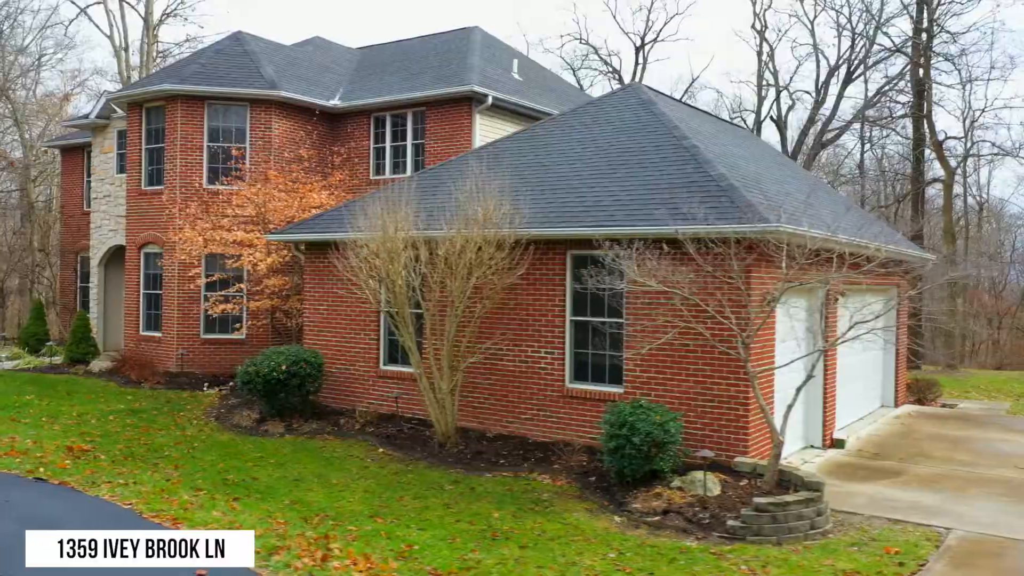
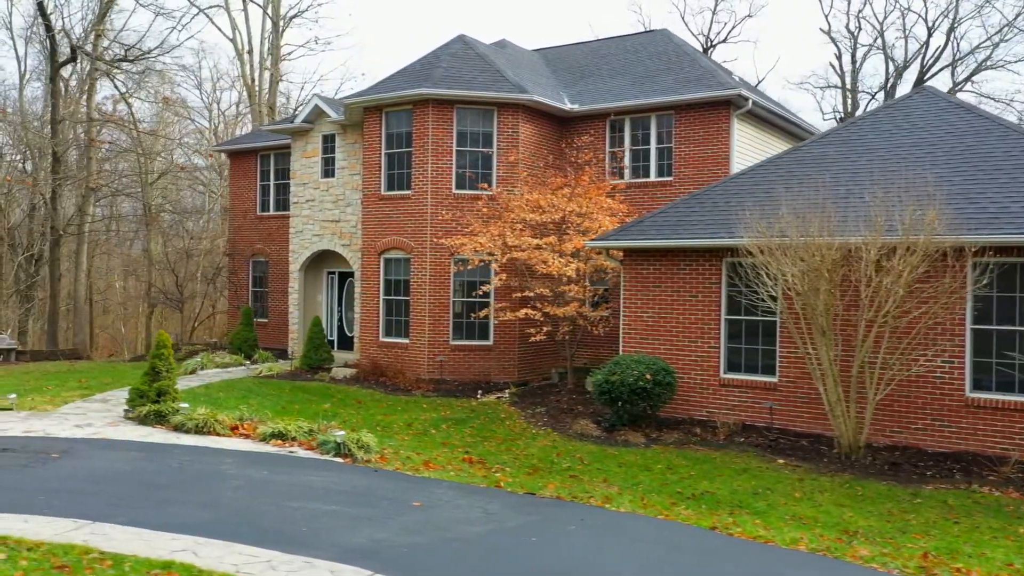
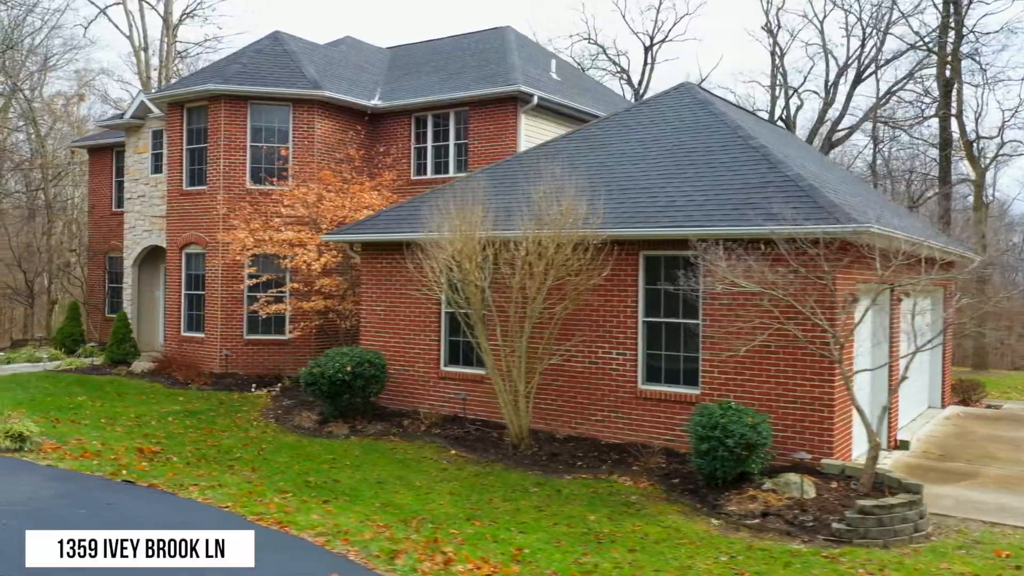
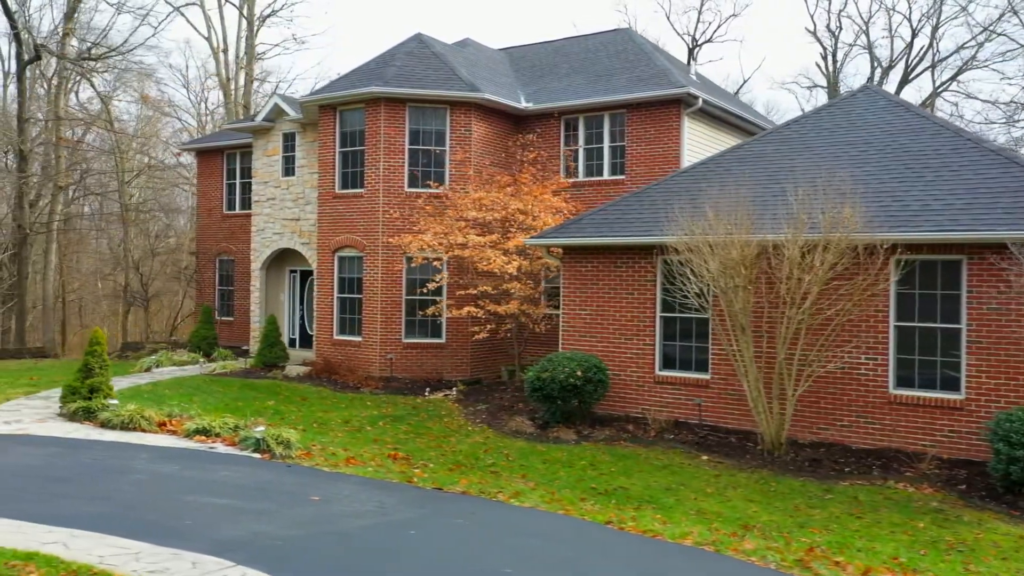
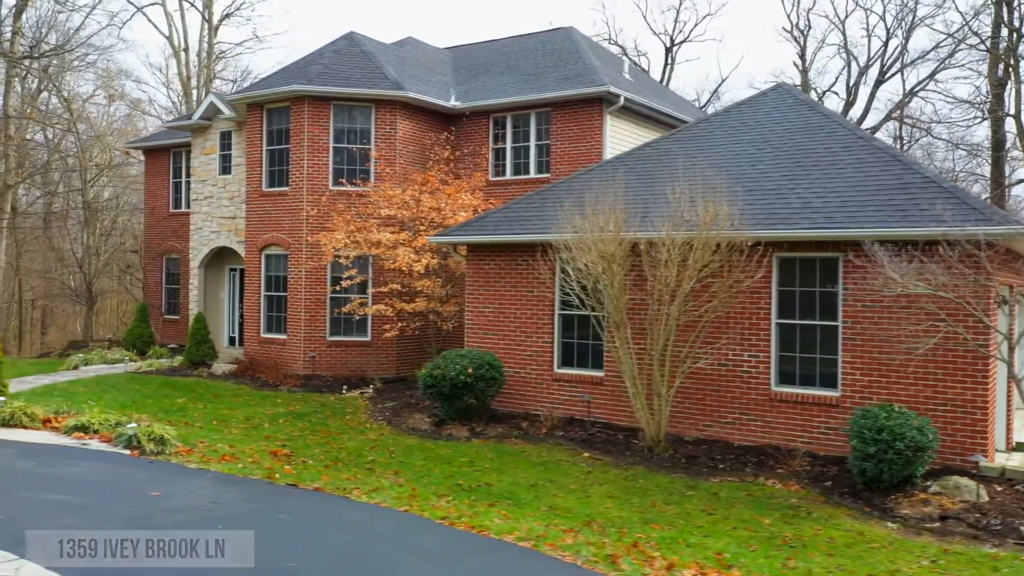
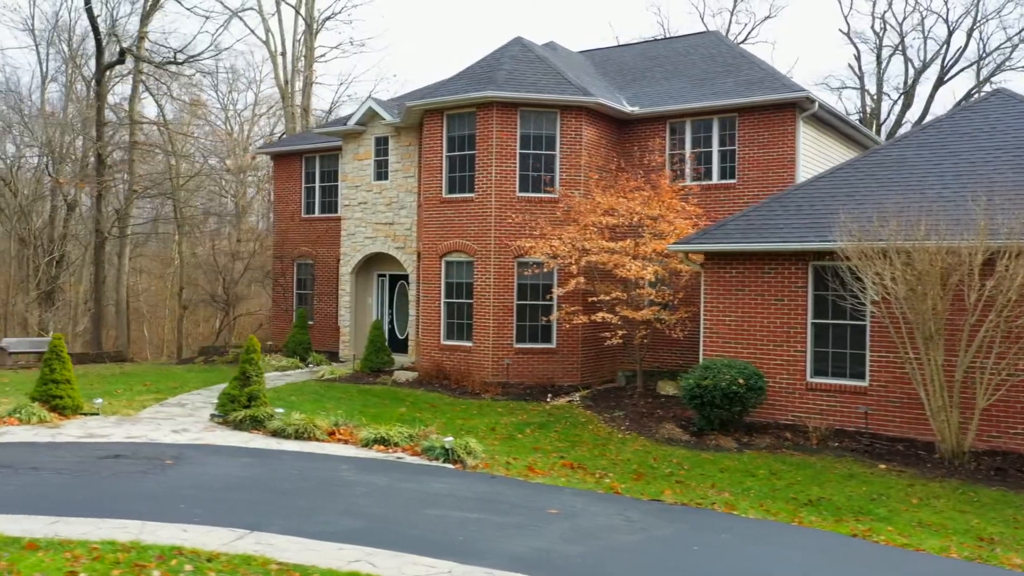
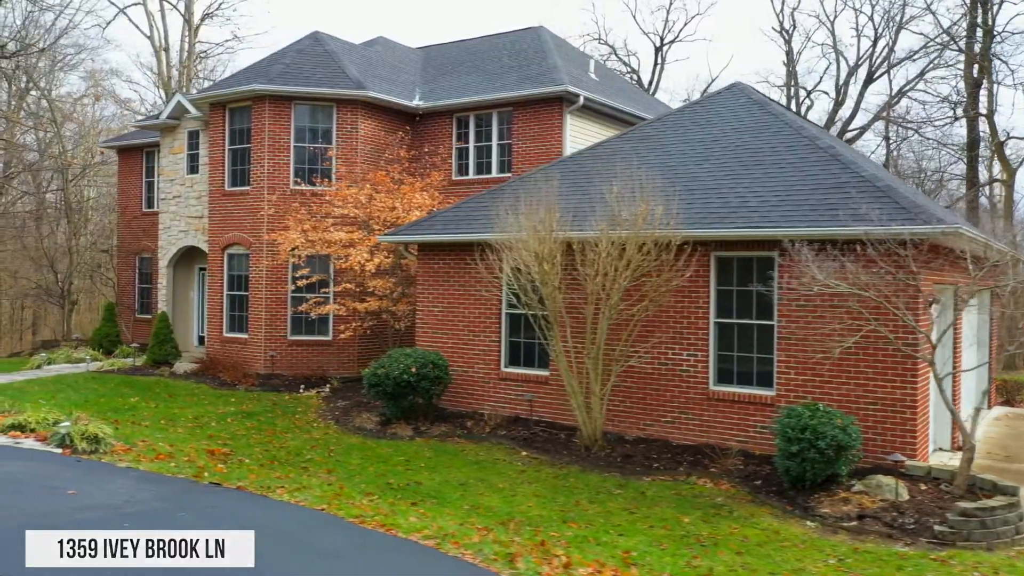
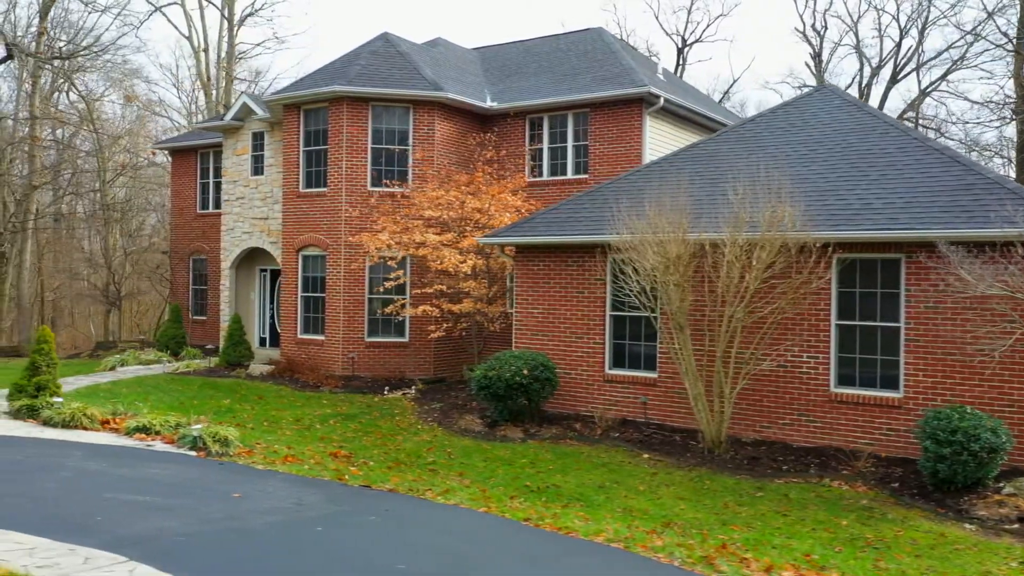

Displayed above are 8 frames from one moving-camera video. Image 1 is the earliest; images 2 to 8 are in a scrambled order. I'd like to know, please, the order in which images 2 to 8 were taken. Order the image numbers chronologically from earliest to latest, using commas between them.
3, 7, 5, 8, 4, 2, 6
